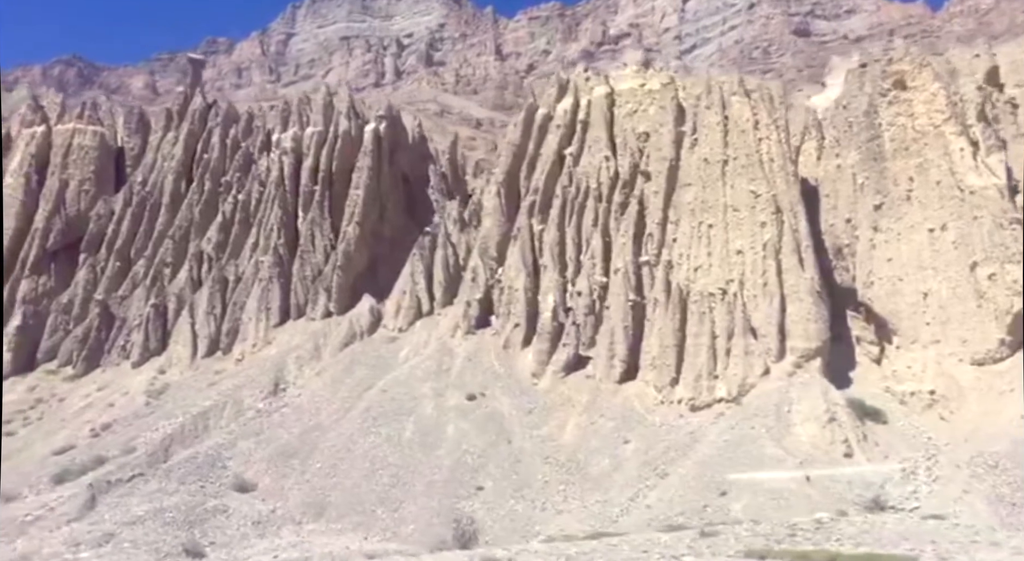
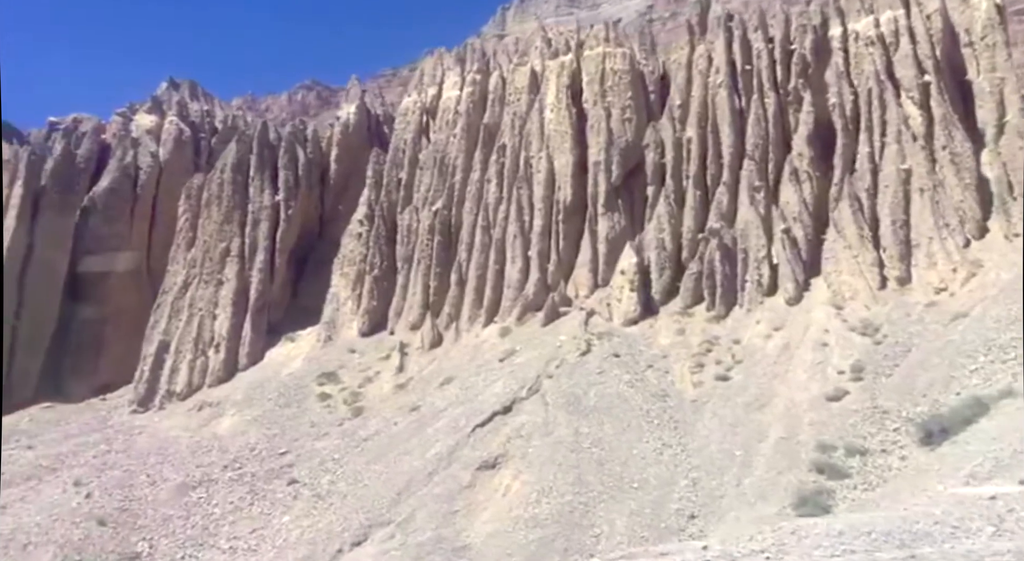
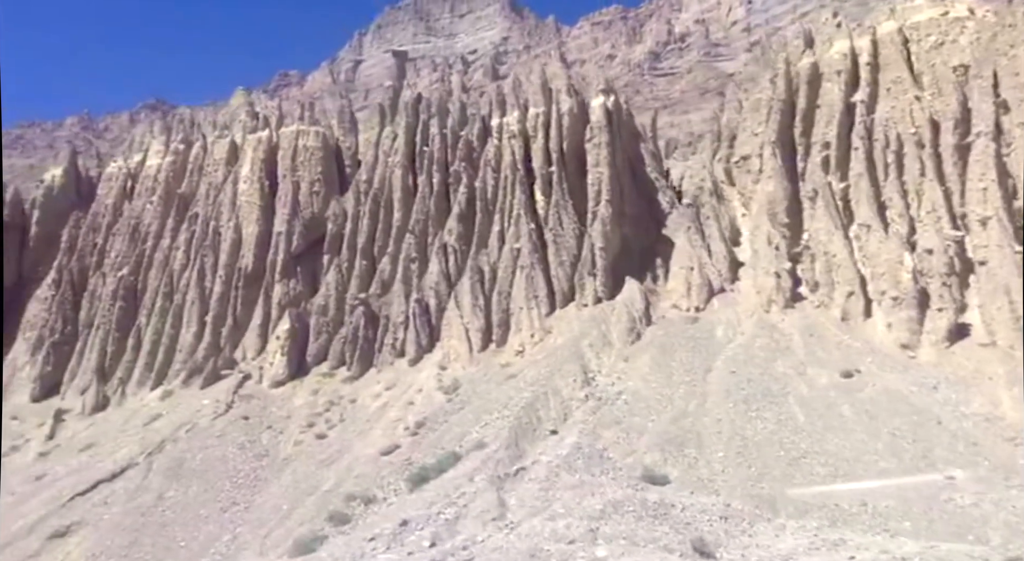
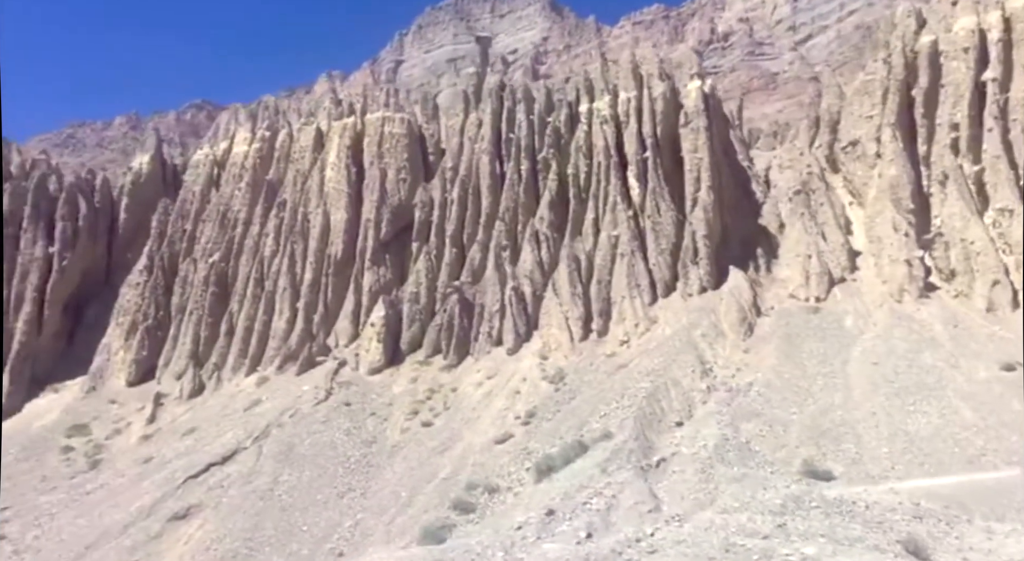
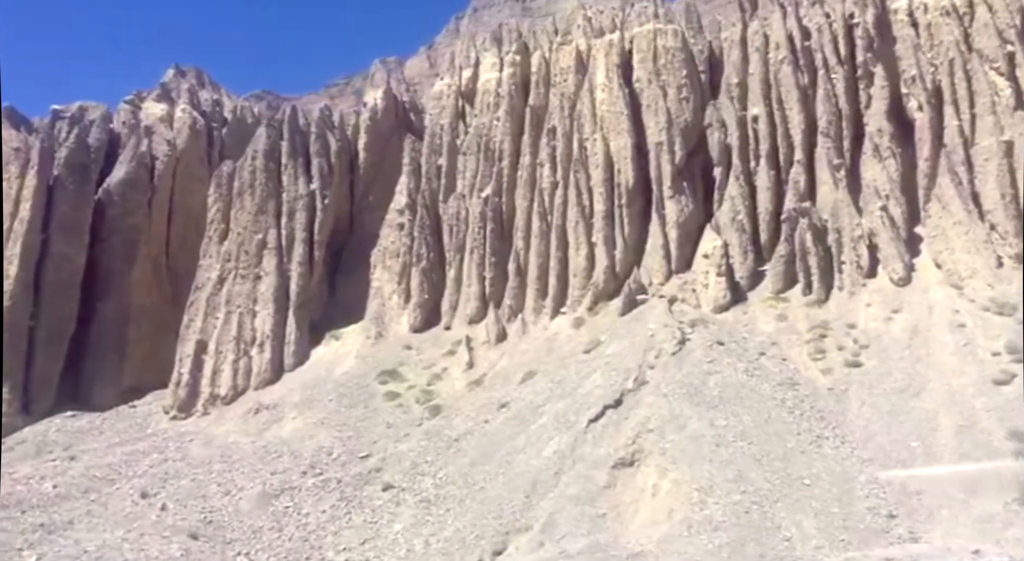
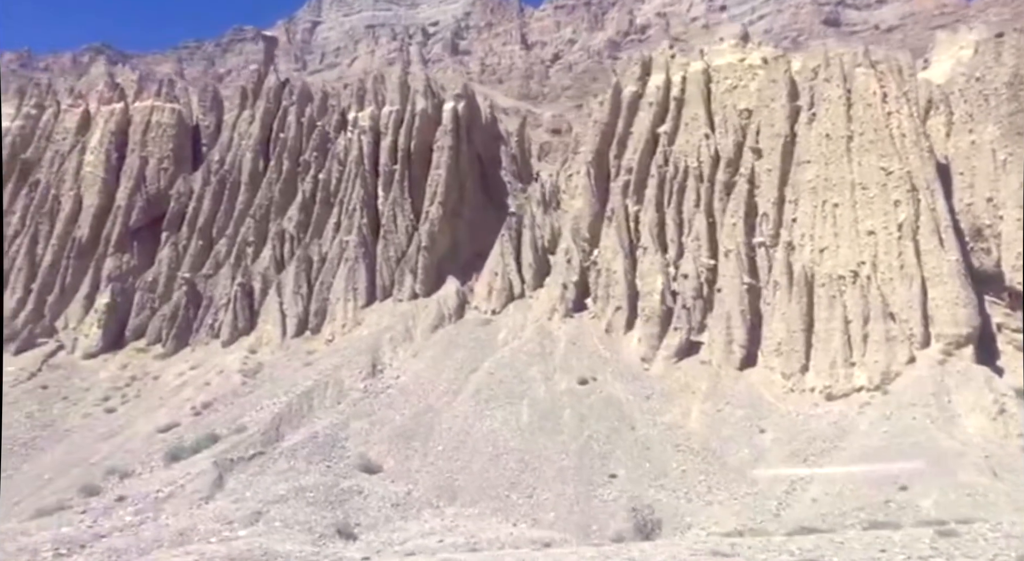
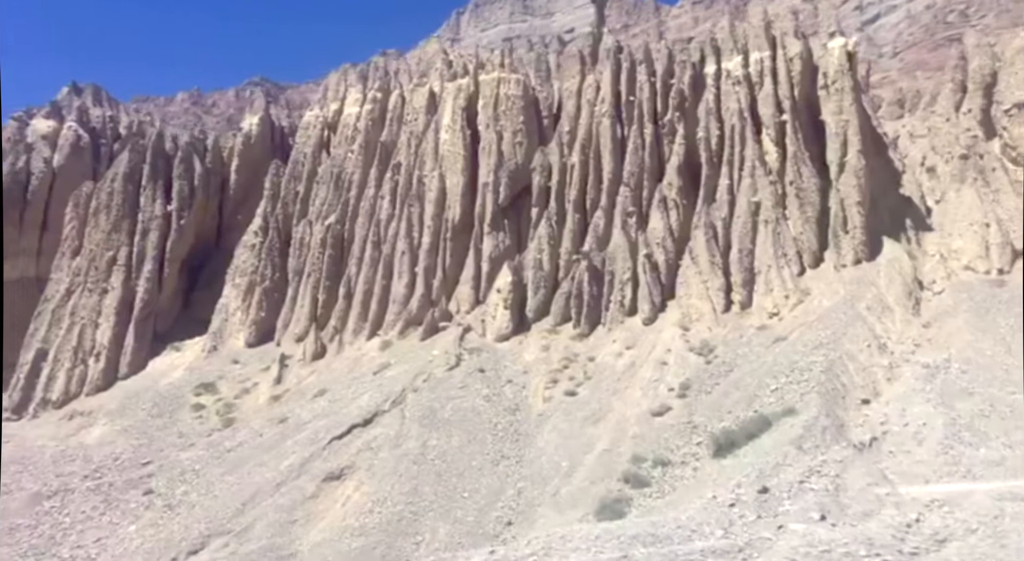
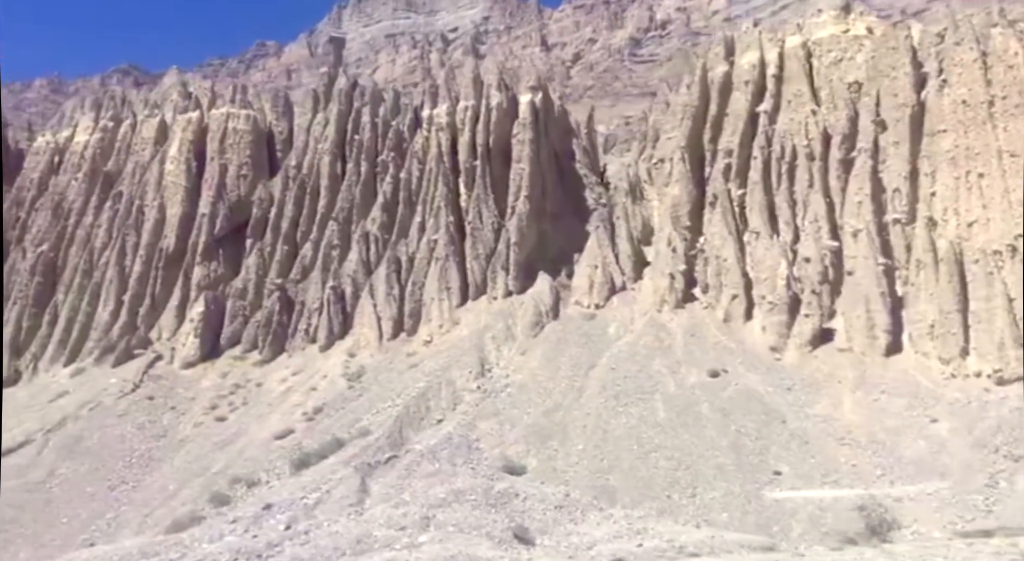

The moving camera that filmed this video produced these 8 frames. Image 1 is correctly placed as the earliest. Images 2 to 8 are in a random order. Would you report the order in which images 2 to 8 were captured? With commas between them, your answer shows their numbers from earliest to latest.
6, 8, 3, 4, 7, 2, 5
